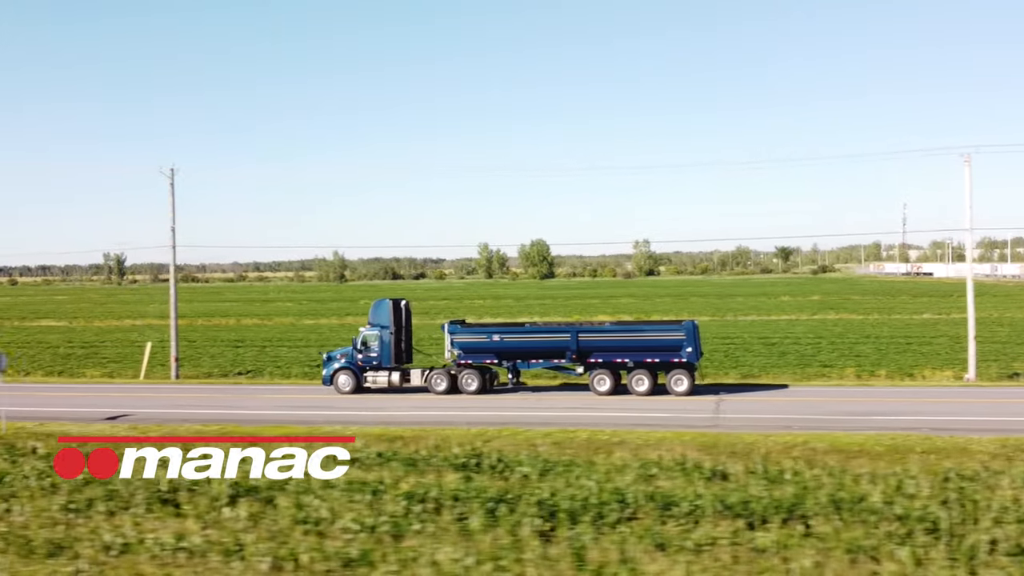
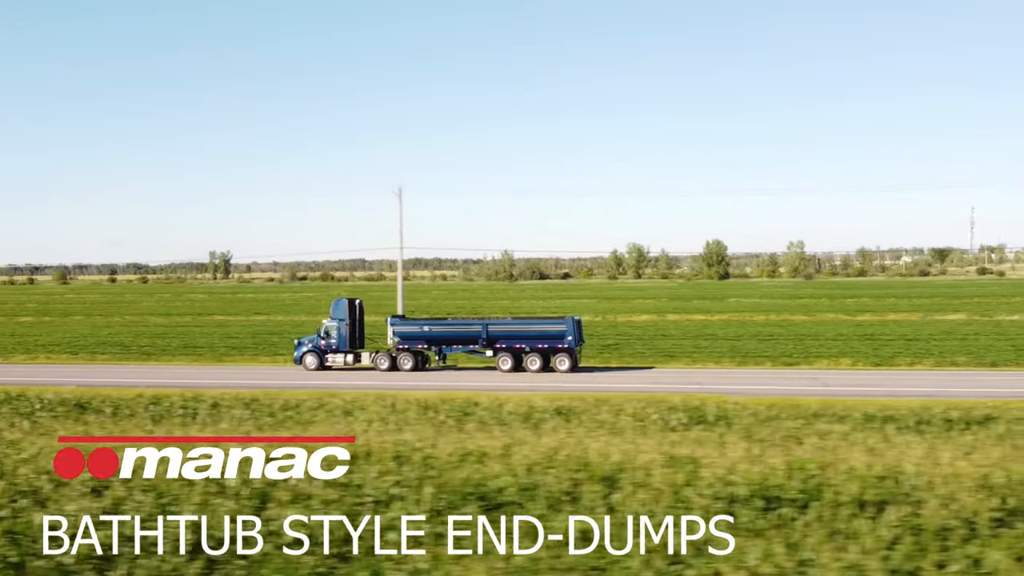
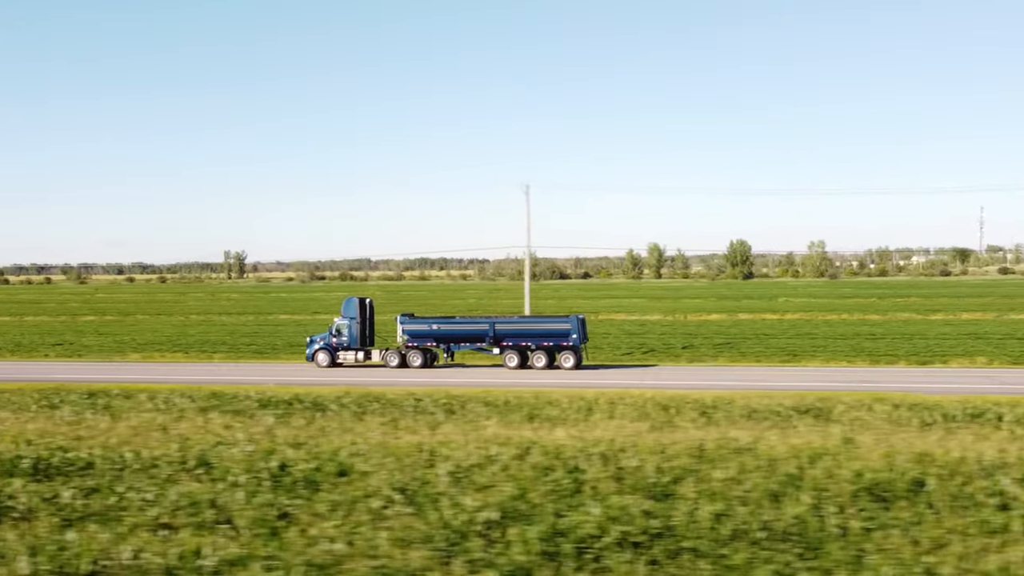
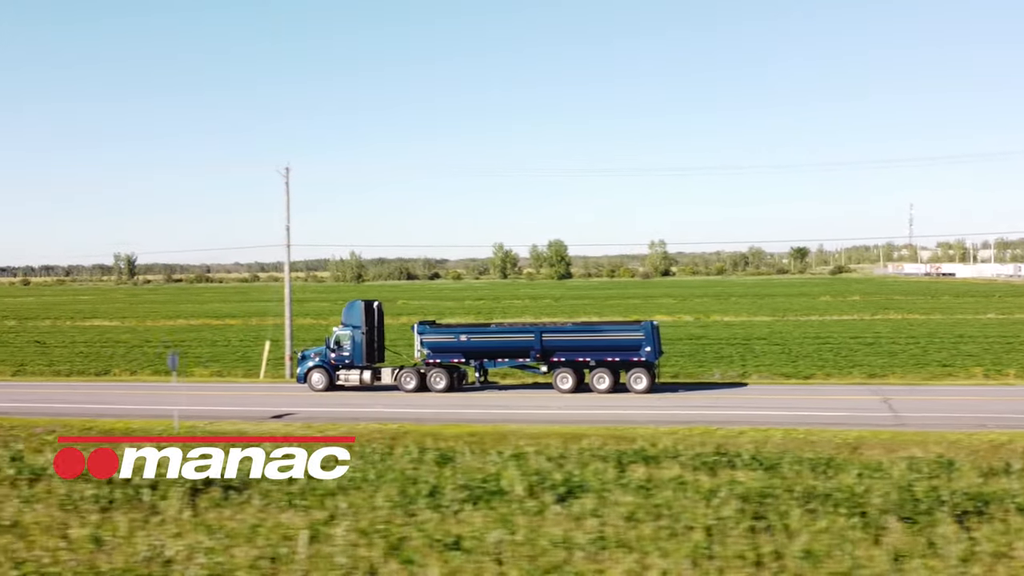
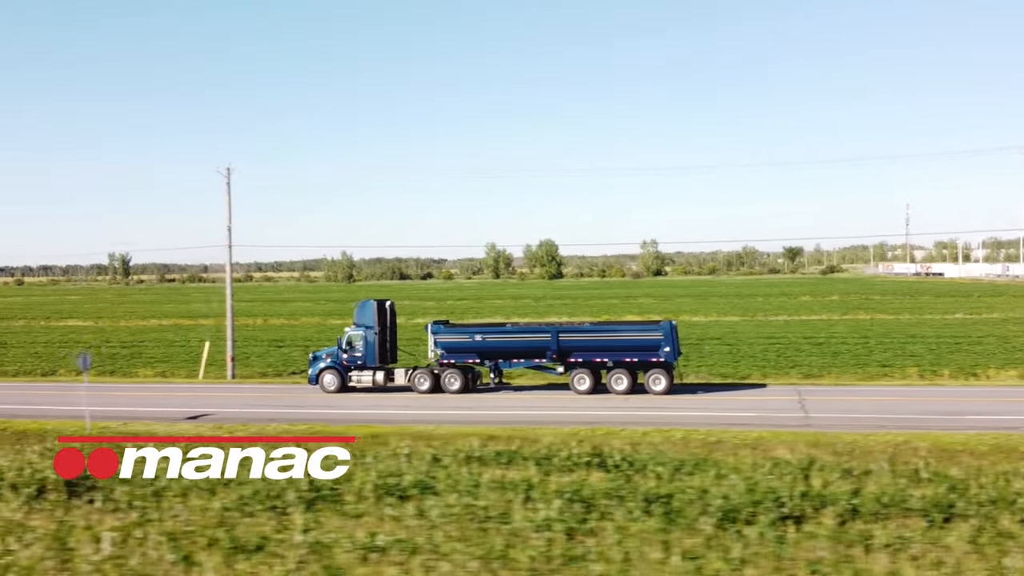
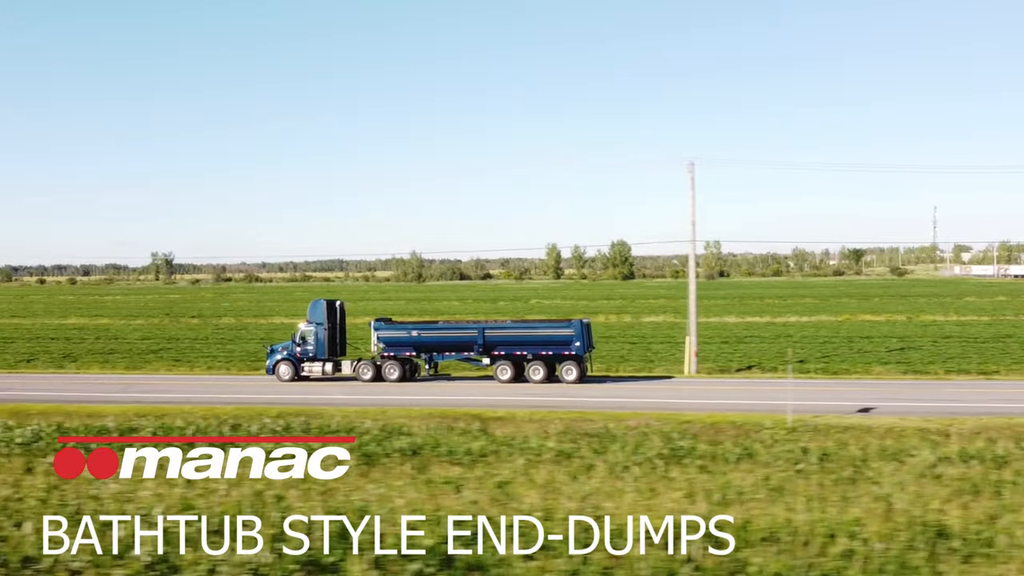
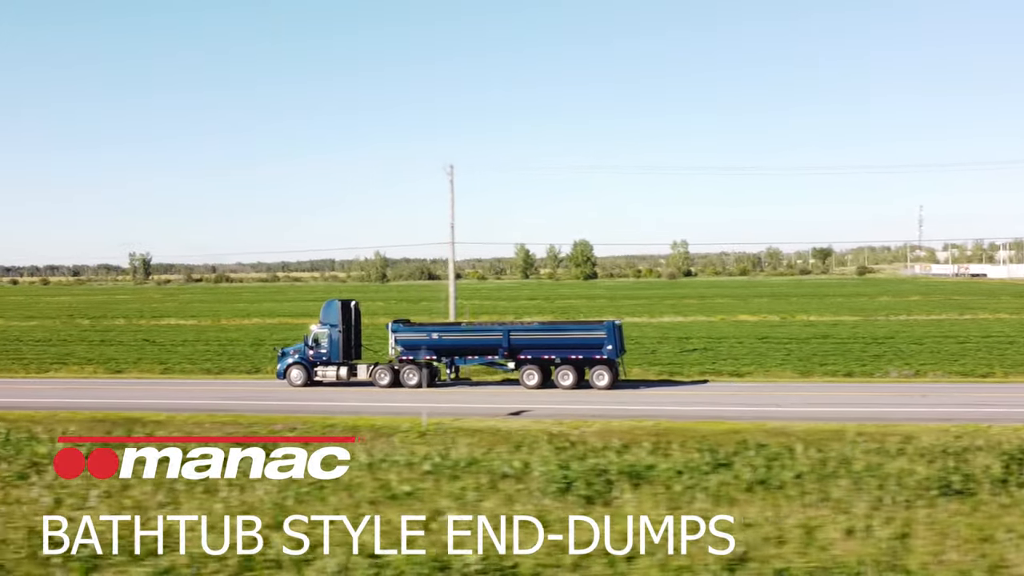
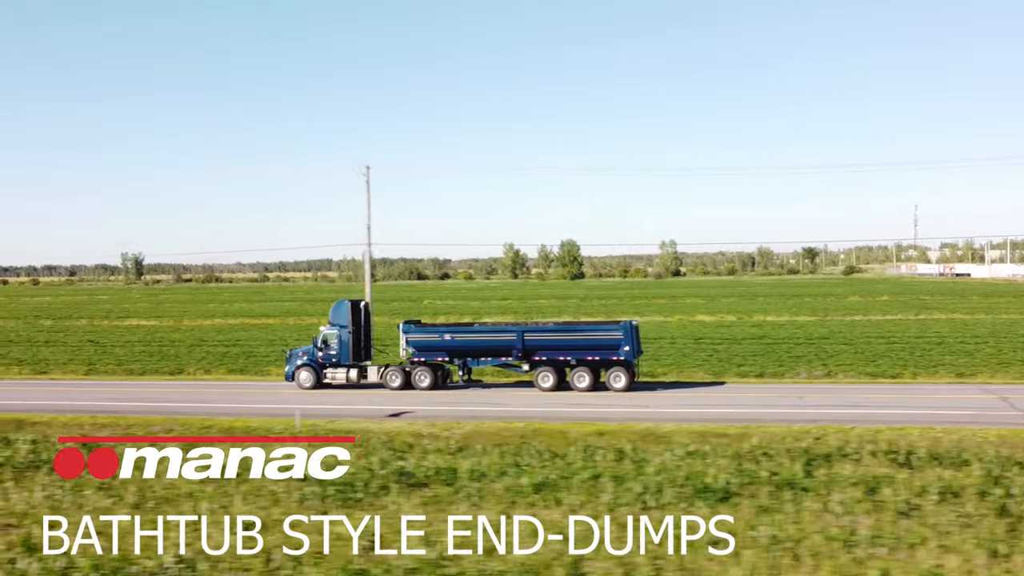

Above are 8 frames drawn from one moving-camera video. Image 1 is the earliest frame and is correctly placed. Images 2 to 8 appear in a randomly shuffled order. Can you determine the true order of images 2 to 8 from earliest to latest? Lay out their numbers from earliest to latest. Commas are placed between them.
5, 4, 8, 7, 6, 2, 3
